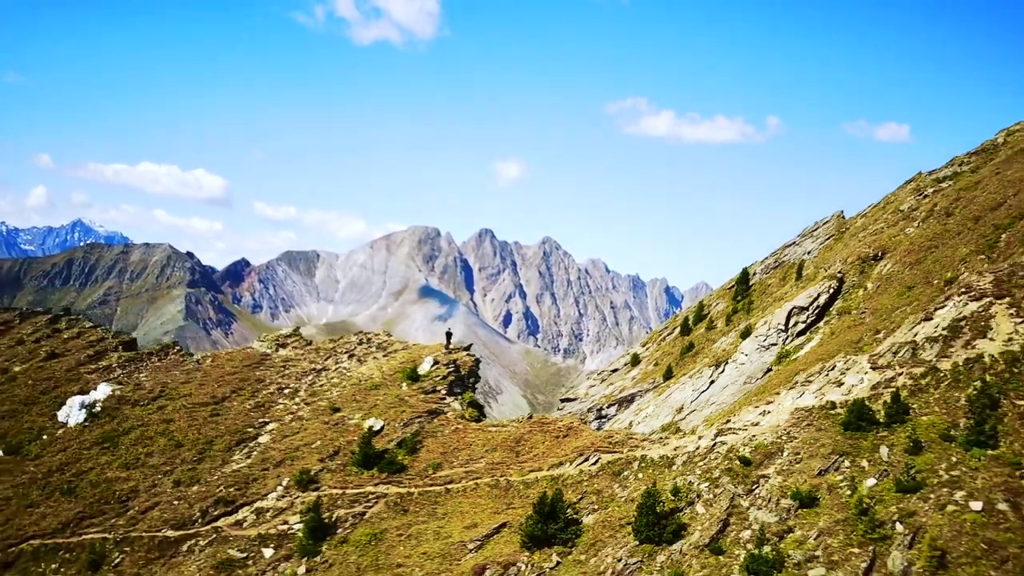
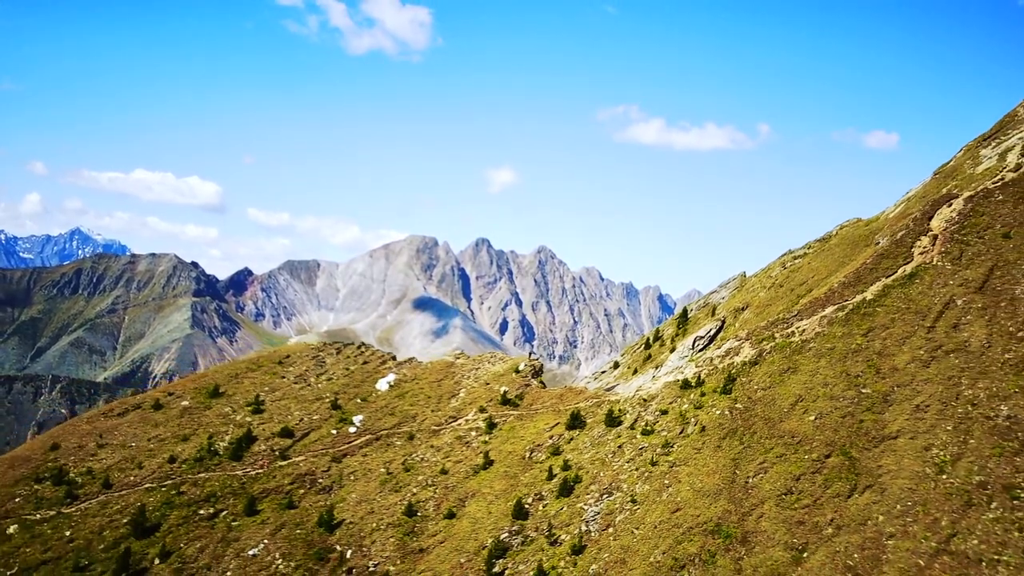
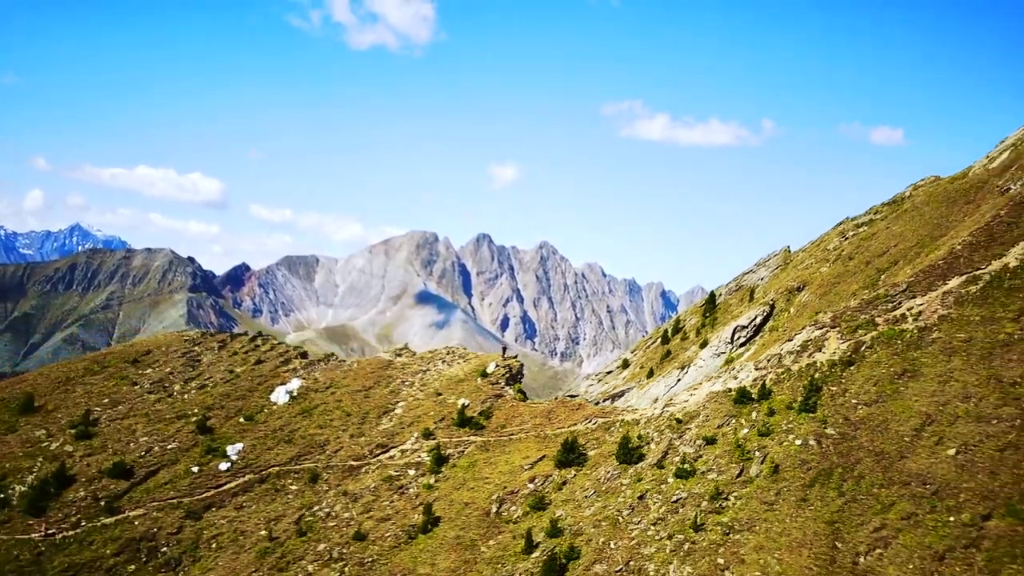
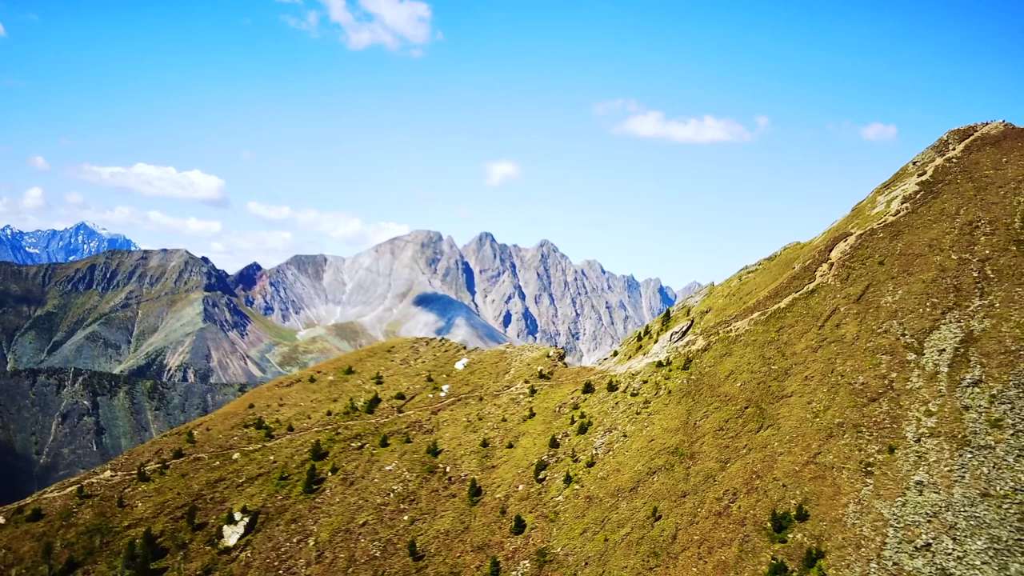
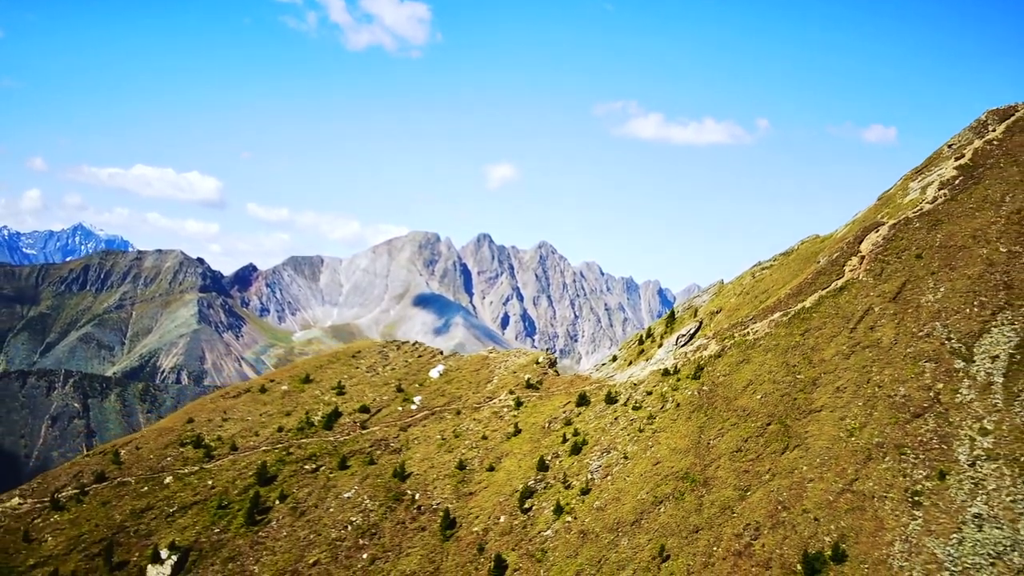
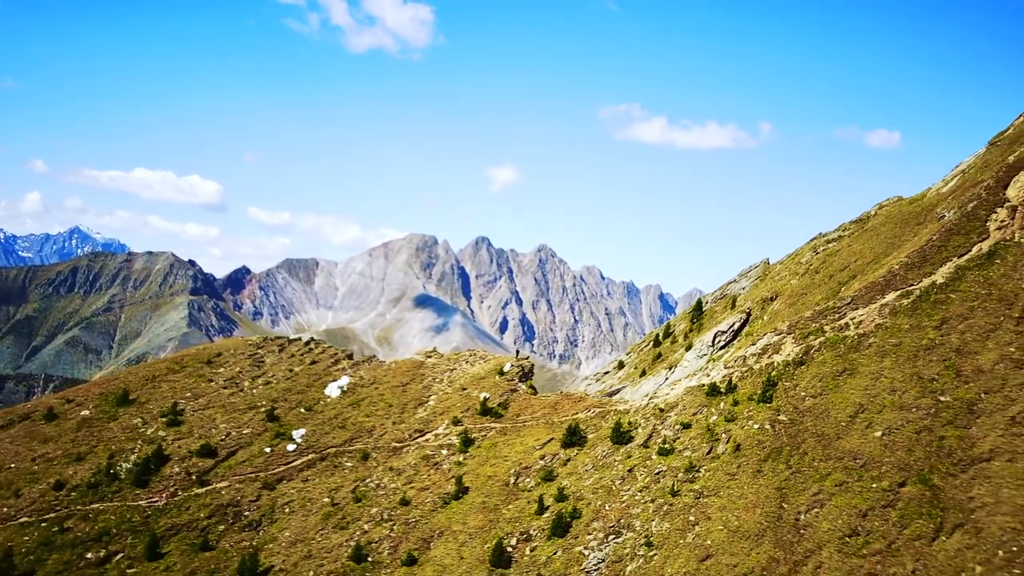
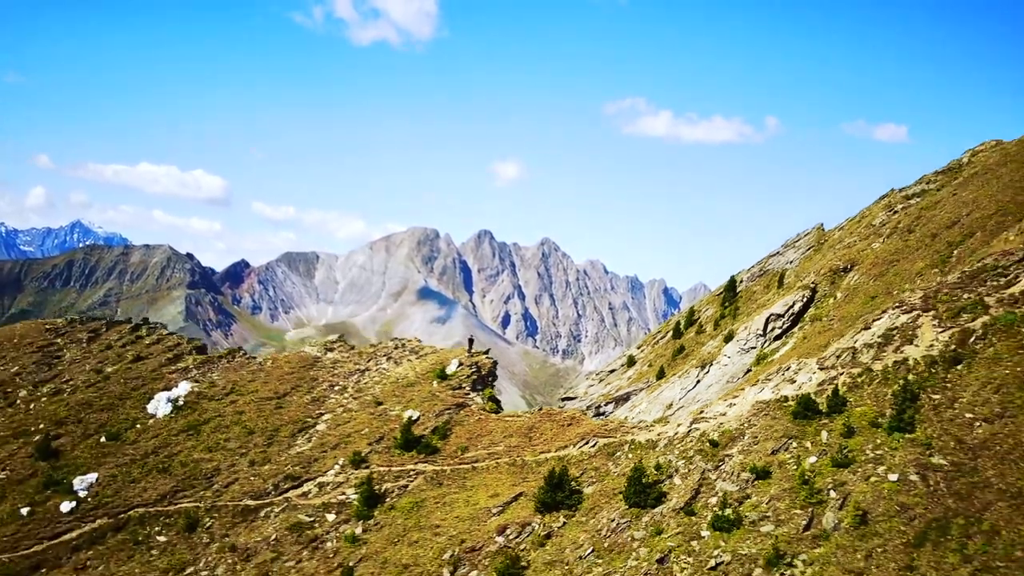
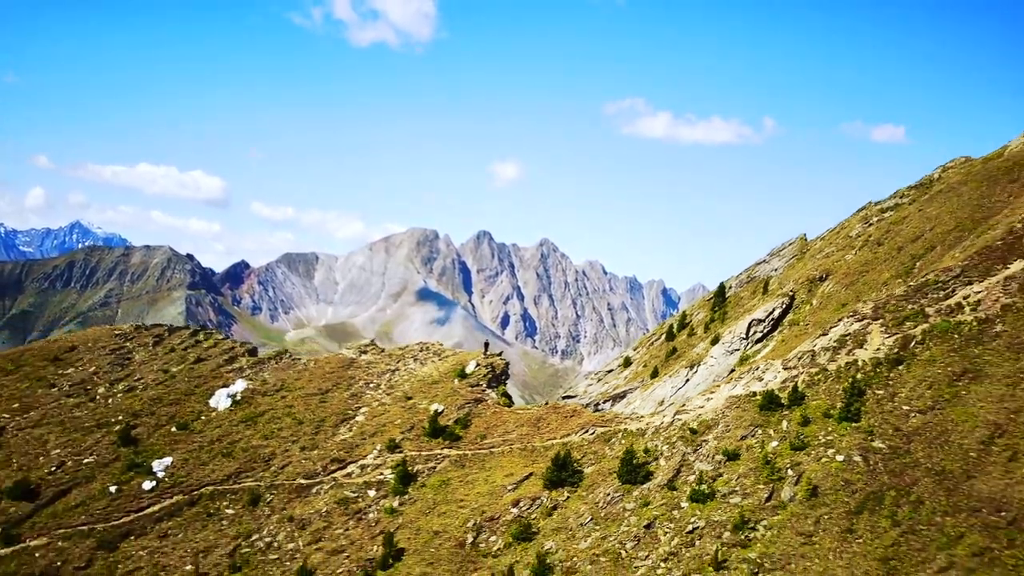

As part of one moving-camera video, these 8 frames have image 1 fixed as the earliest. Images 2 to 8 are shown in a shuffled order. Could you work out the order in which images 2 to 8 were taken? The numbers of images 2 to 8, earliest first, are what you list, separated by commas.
7, 8, 3, 6, 2, 5, 4
